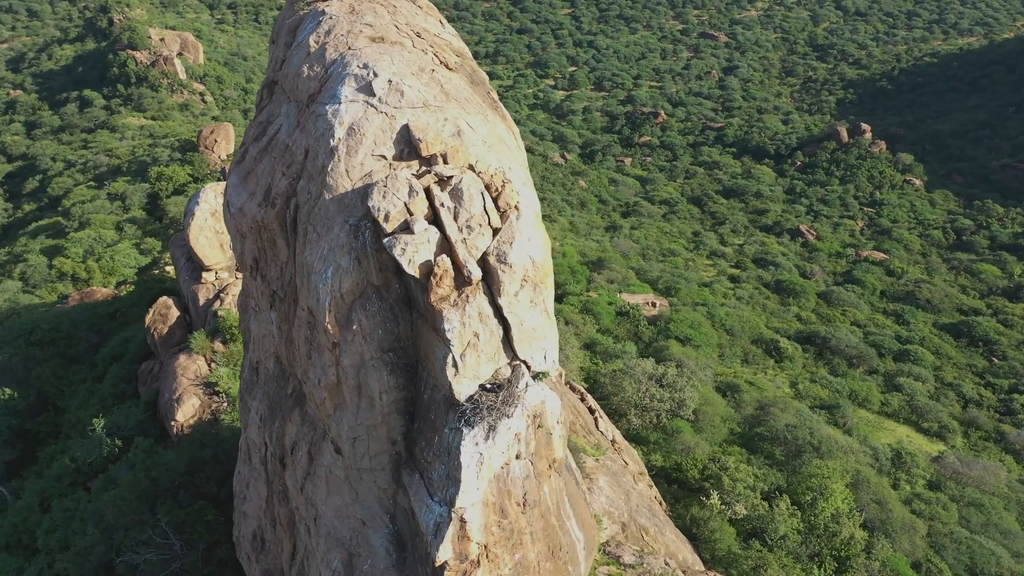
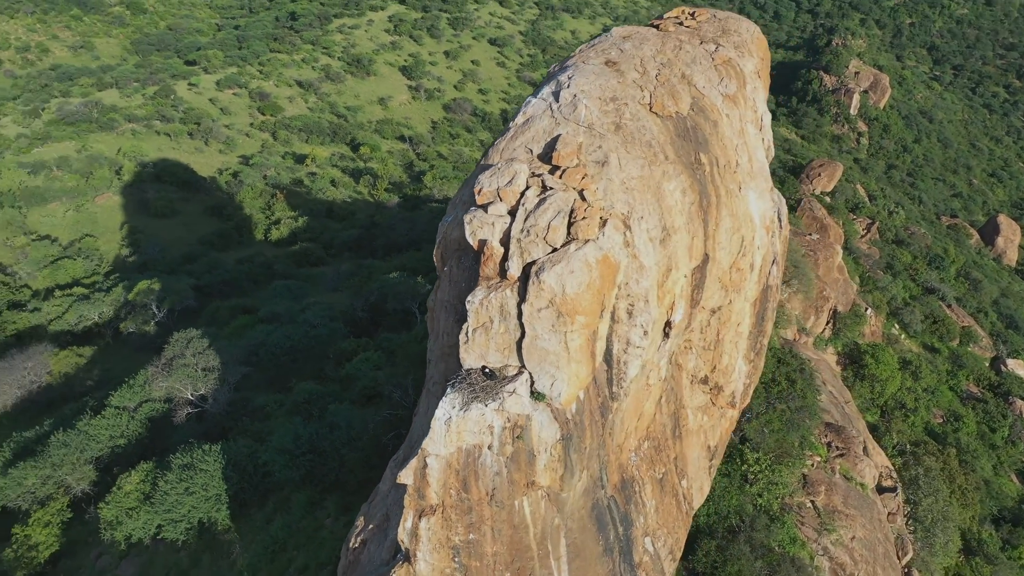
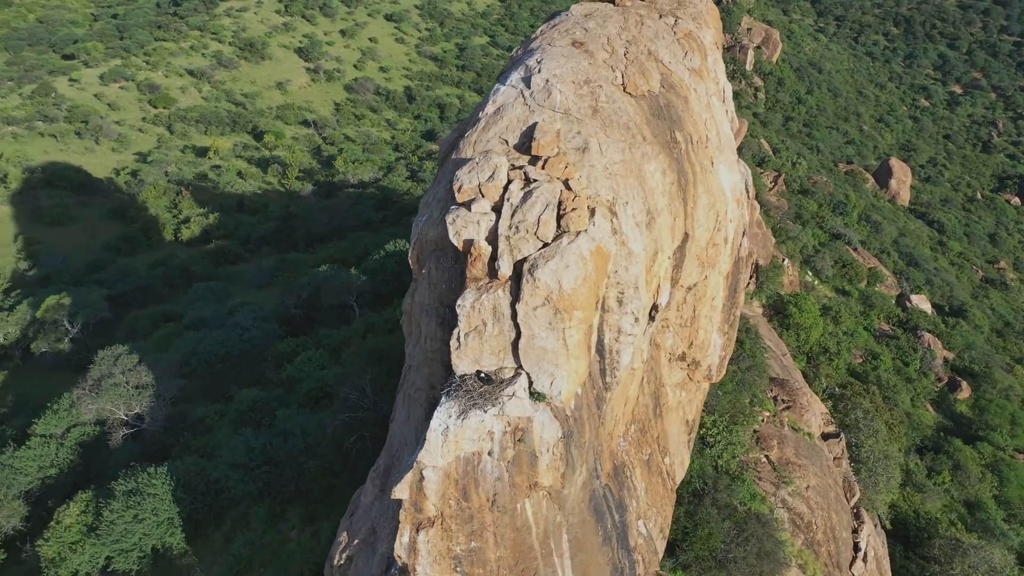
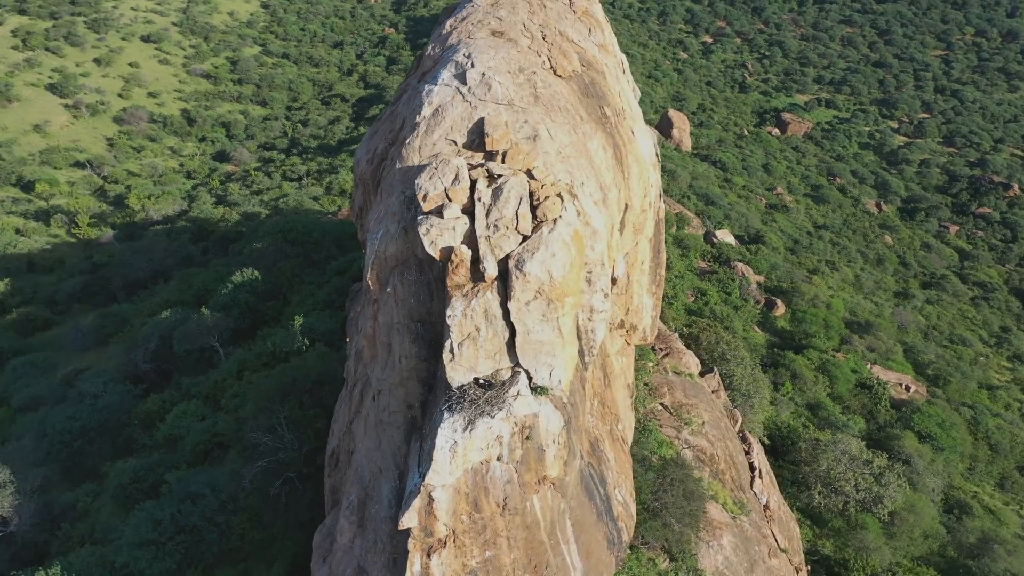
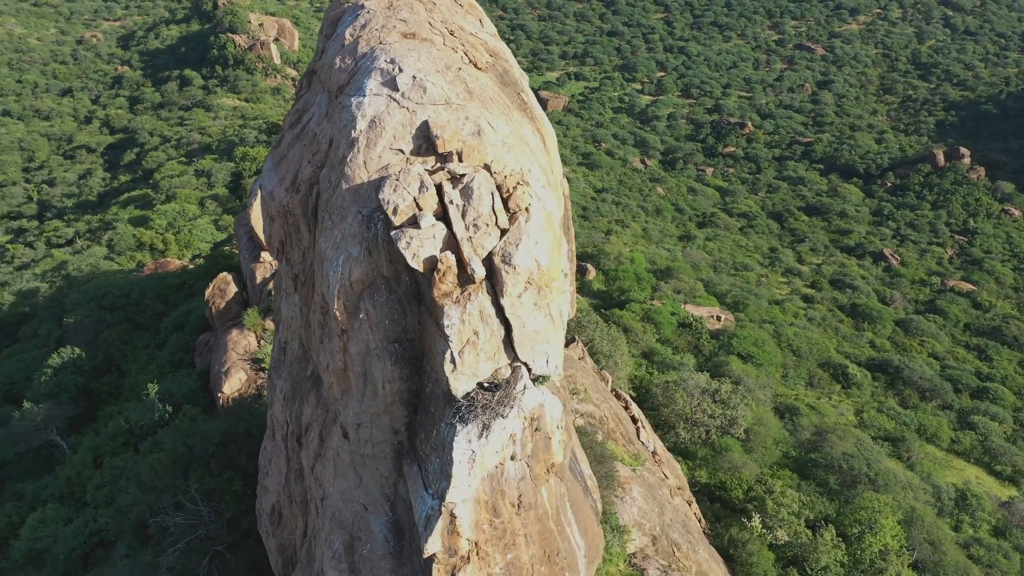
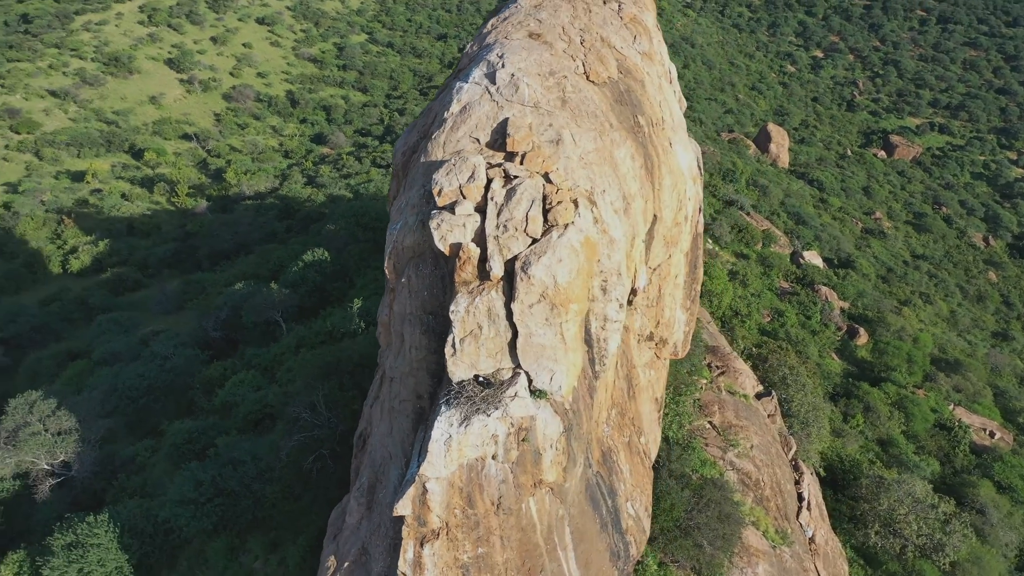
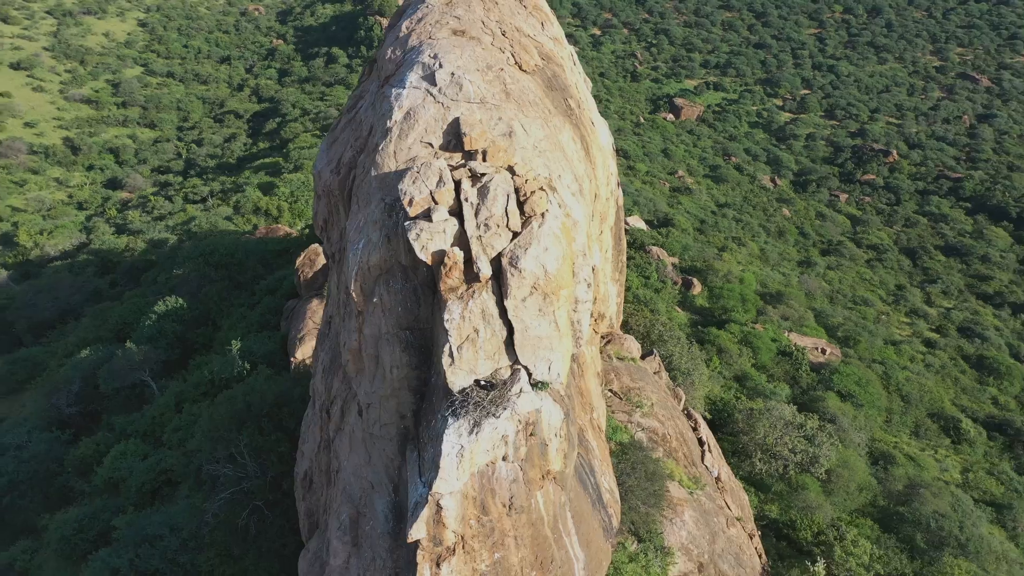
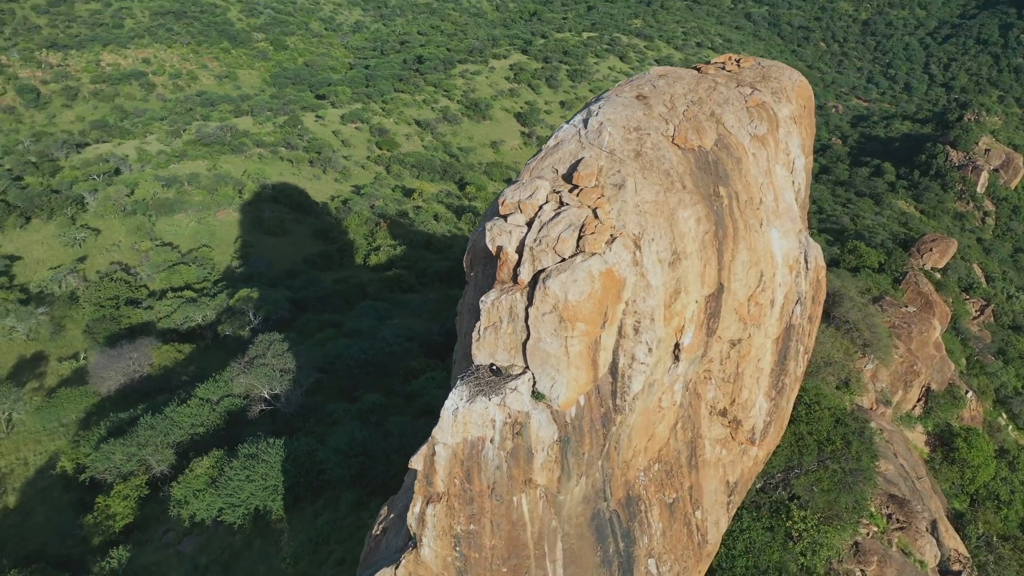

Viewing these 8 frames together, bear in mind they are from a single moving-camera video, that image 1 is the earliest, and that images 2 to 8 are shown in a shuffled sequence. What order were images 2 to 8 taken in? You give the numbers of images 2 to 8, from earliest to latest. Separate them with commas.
5, 7, 4, 6, 3, 2, 8
